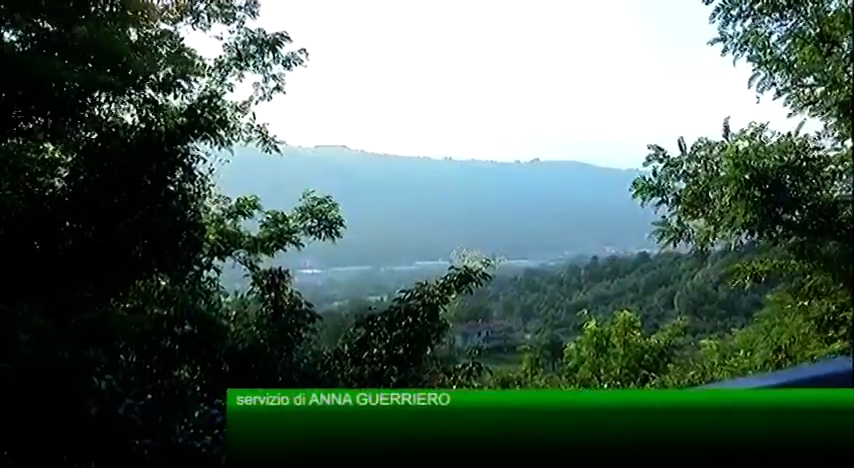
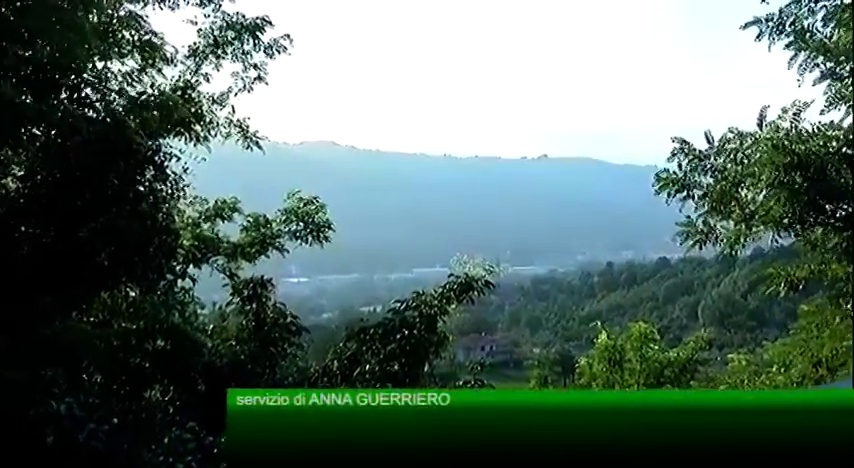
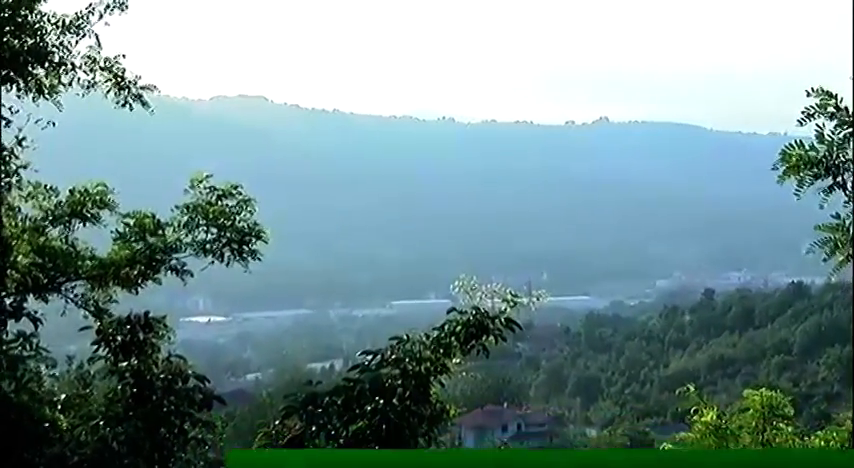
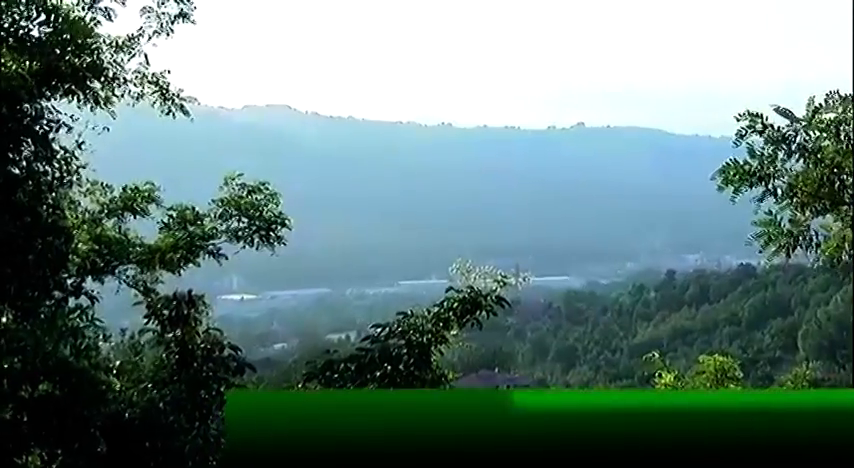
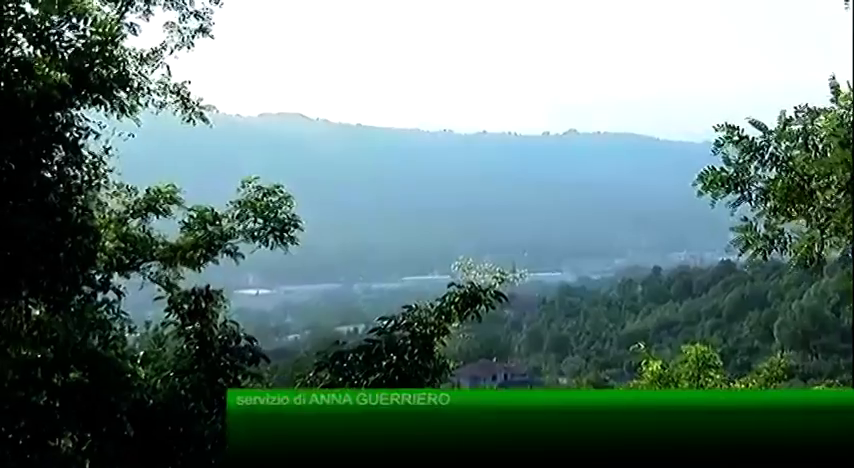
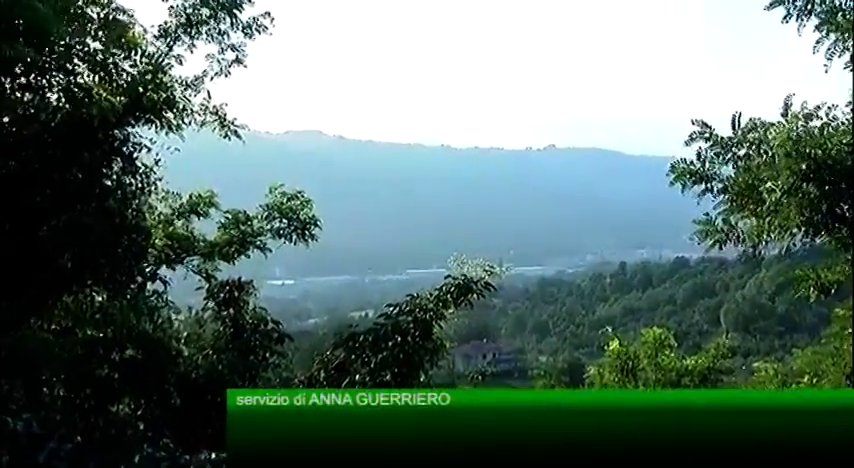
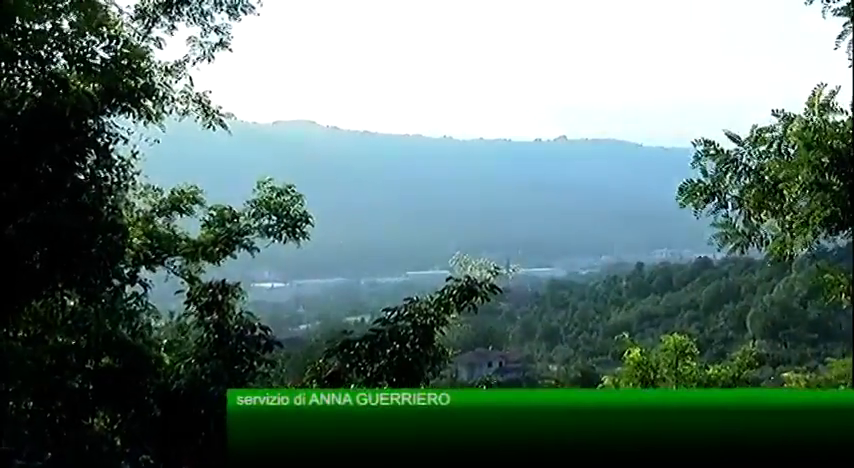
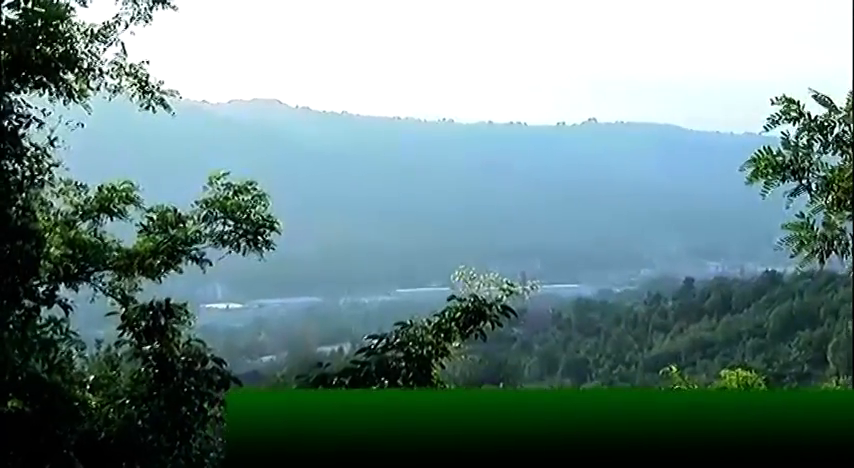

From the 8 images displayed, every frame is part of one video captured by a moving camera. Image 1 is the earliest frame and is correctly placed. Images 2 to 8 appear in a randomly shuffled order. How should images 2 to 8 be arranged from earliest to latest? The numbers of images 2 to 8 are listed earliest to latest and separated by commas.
2, 6, 7, 5, 4, 8, 3
